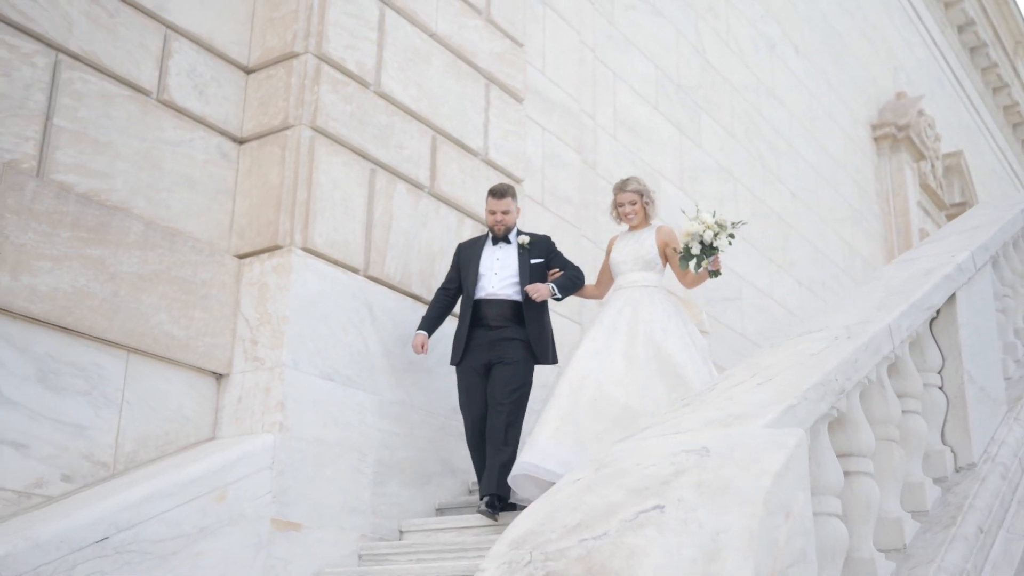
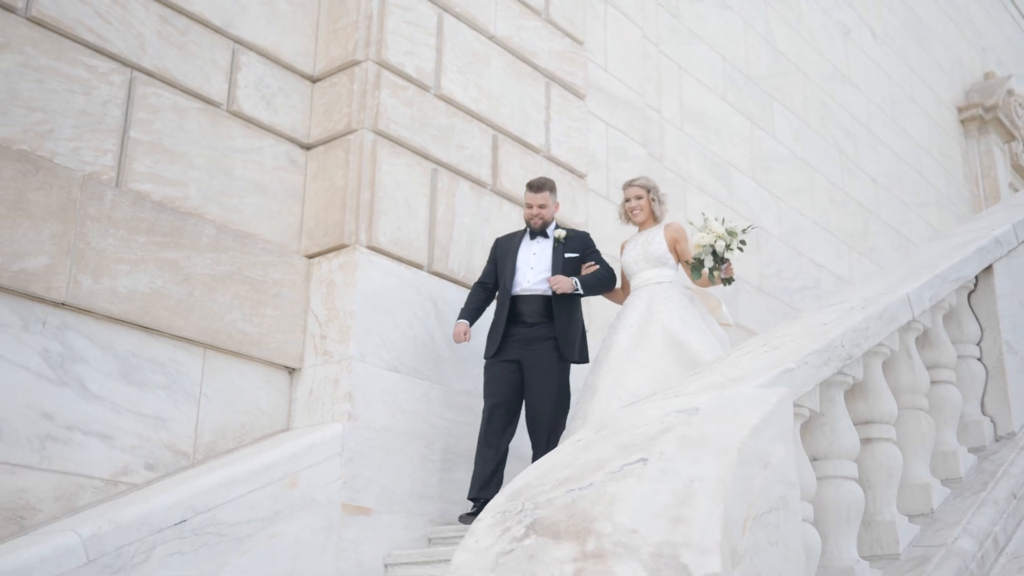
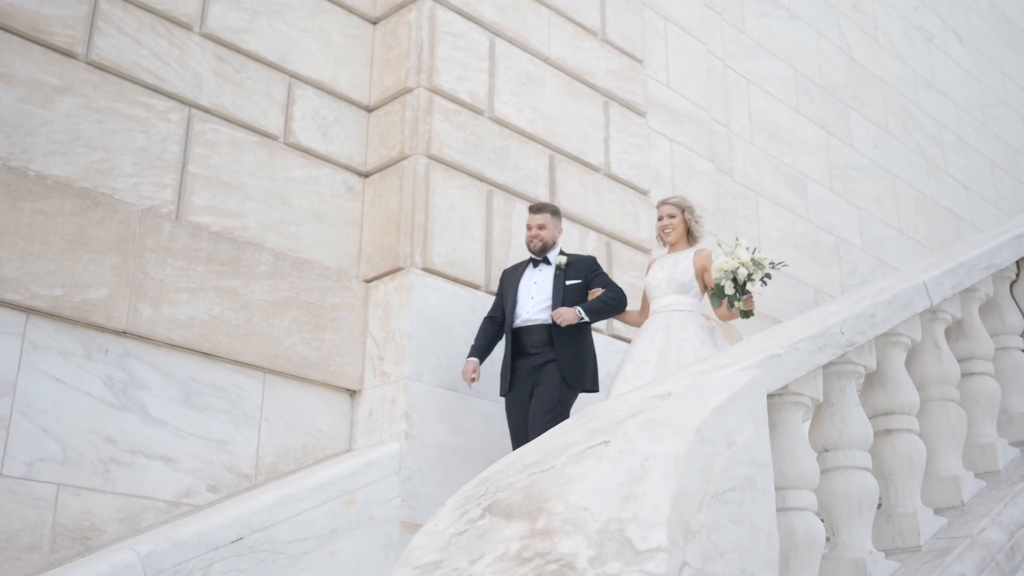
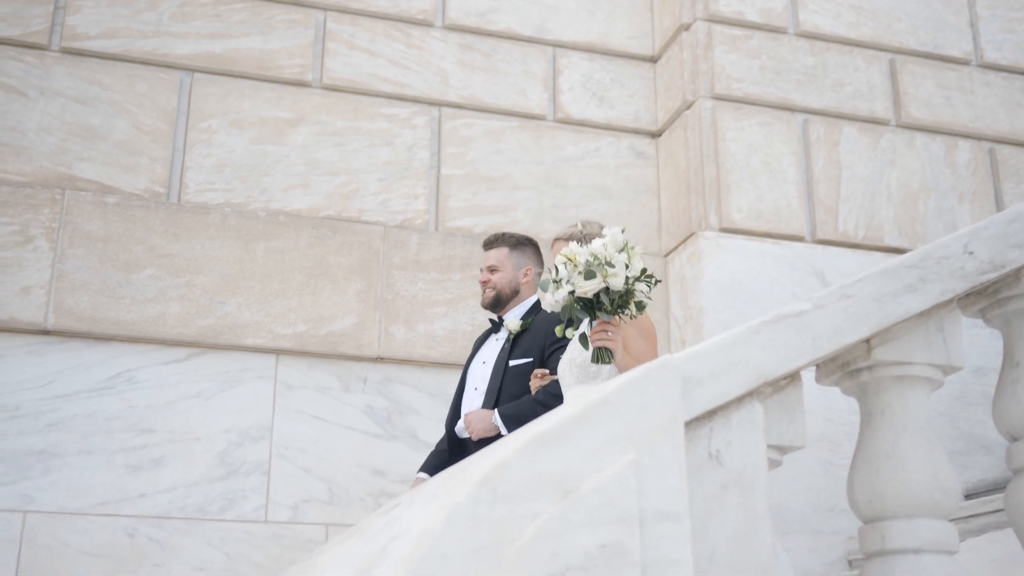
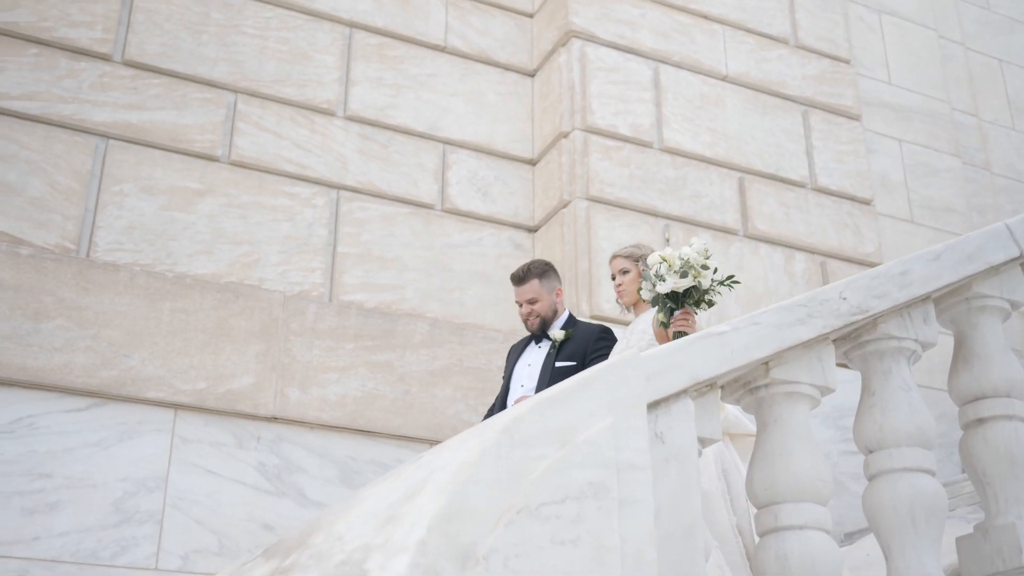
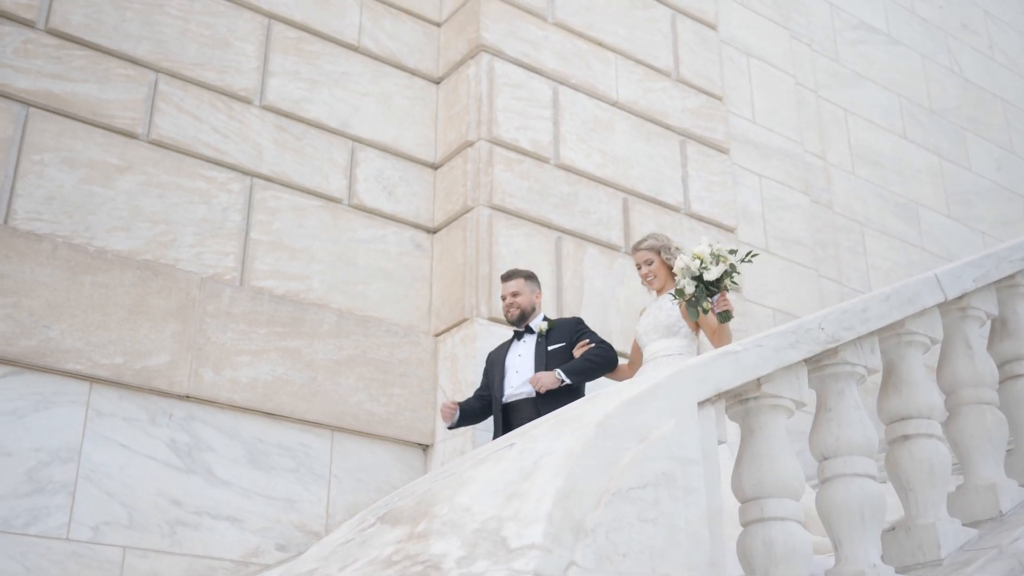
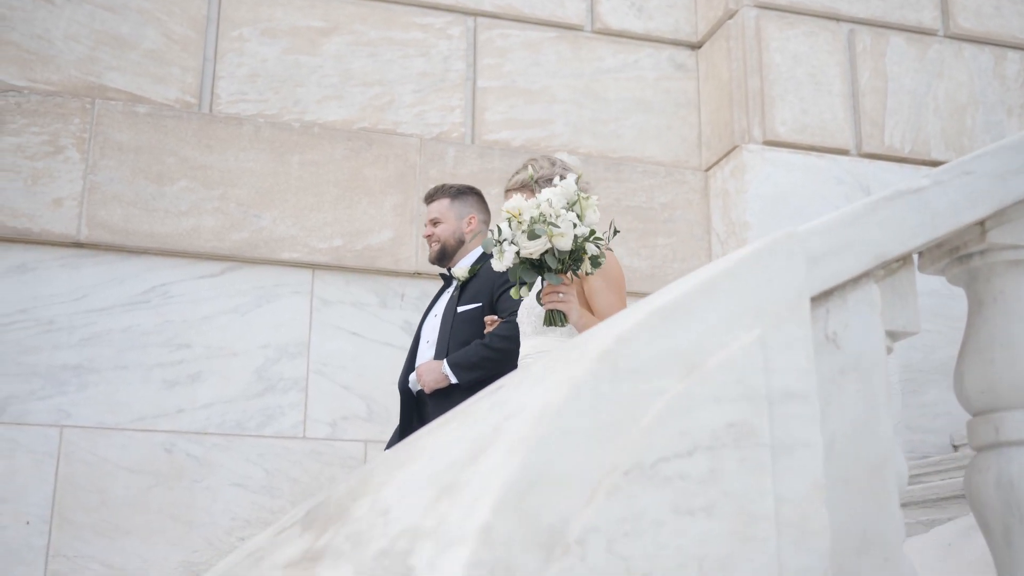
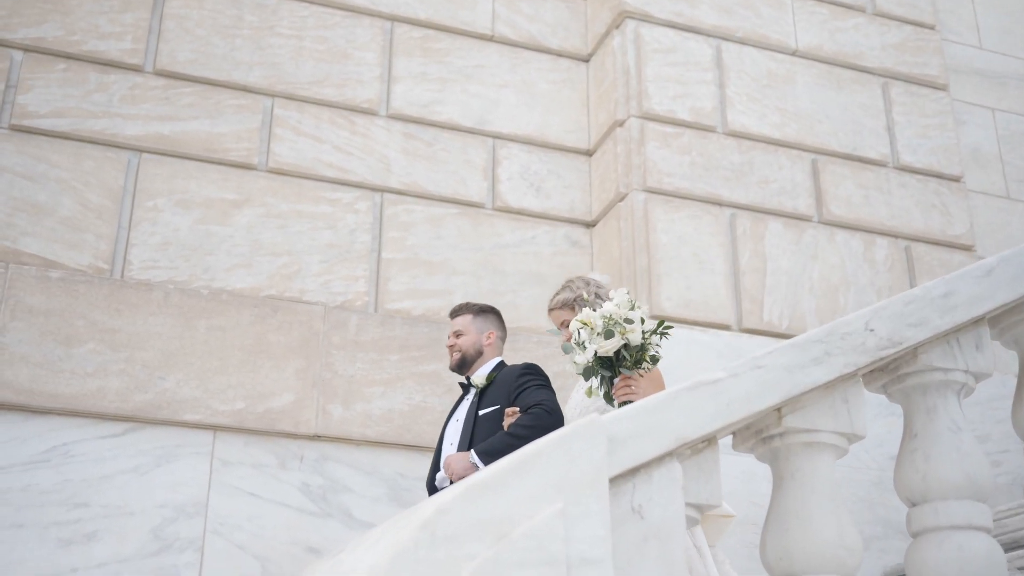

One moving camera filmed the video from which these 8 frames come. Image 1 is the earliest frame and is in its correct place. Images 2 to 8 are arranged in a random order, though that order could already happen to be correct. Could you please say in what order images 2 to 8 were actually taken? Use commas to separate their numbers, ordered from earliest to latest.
2, 3, 6, 5, 8, 4, 7
